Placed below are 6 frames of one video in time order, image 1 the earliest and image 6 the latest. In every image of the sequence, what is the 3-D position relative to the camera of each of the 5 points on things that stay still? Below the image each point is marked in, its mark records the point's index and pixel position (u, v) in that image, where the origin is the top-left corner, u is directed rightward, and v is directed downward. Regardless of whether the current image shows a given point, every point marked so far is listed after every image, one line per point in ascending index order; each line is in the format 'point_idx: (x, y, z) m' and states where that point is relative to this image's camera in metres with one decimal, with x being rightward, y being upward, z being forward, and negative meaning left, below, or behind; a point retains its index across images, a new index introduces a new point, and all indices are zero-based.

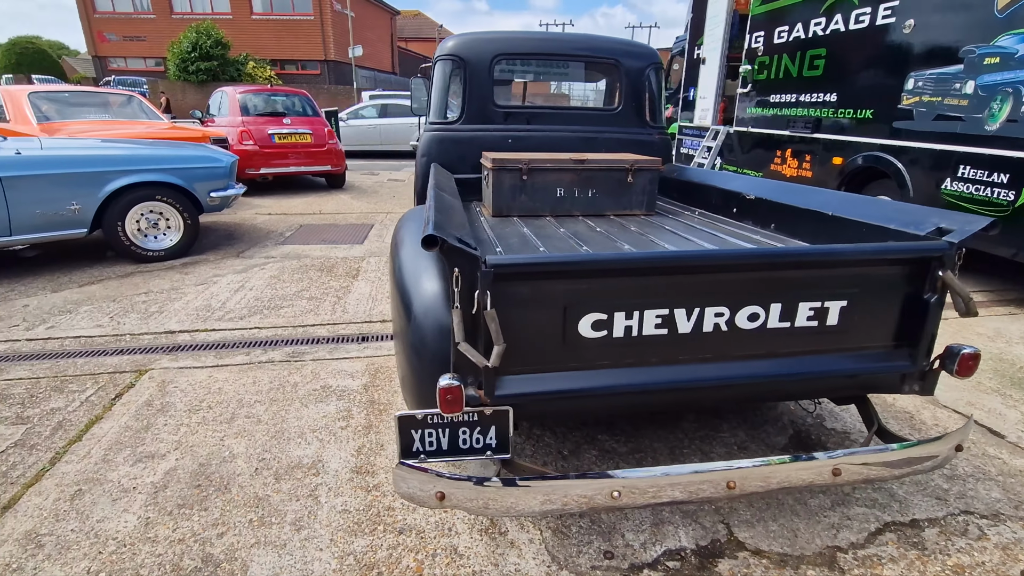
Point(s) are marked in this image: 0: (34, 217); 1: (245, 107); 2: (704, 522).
0: (-4.0, +0.6, +4.3) m
1: (-4.4, +3.0, +8.5) m
2: (+0.7, -0.9, +1.9) m
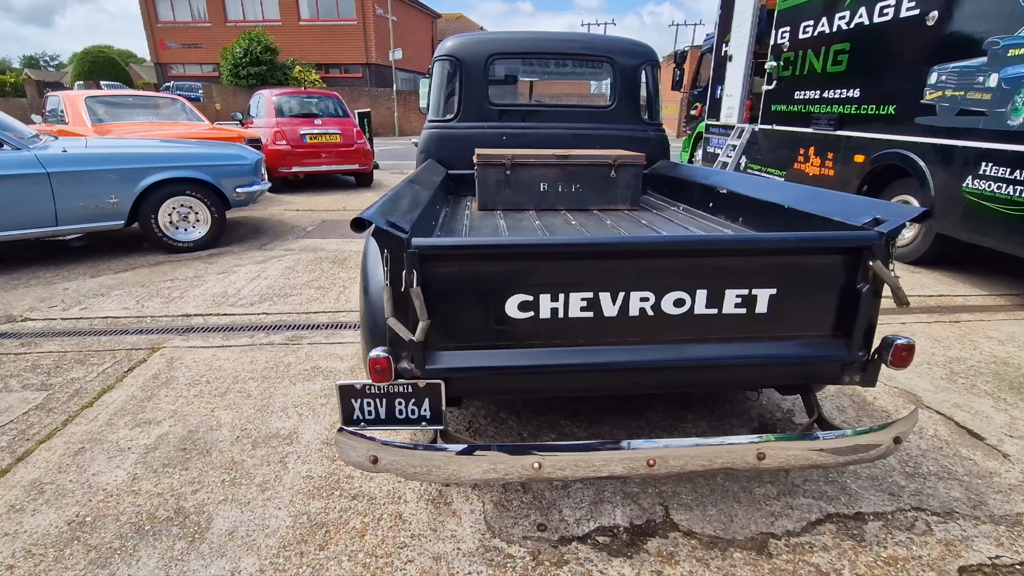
0: (-4.0, +0.7, +4.7) m
1: (-4.0, +3.1, +8.9) m
2: (+0.5, -0.8, +2.0) m
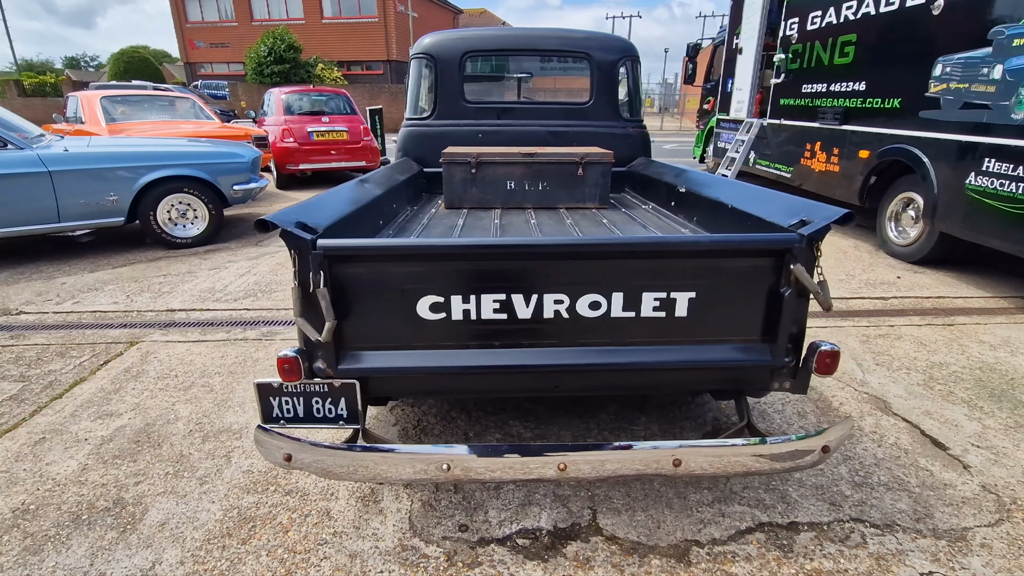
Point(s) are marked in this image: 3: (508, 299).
0: (-4.1, +0.8, +4.9) m
1: (-3.9, +3.2, +9.1) m
2: (+0.2, -0.8, +2.0) m
3: (0.0, 0.0, +1.7) m
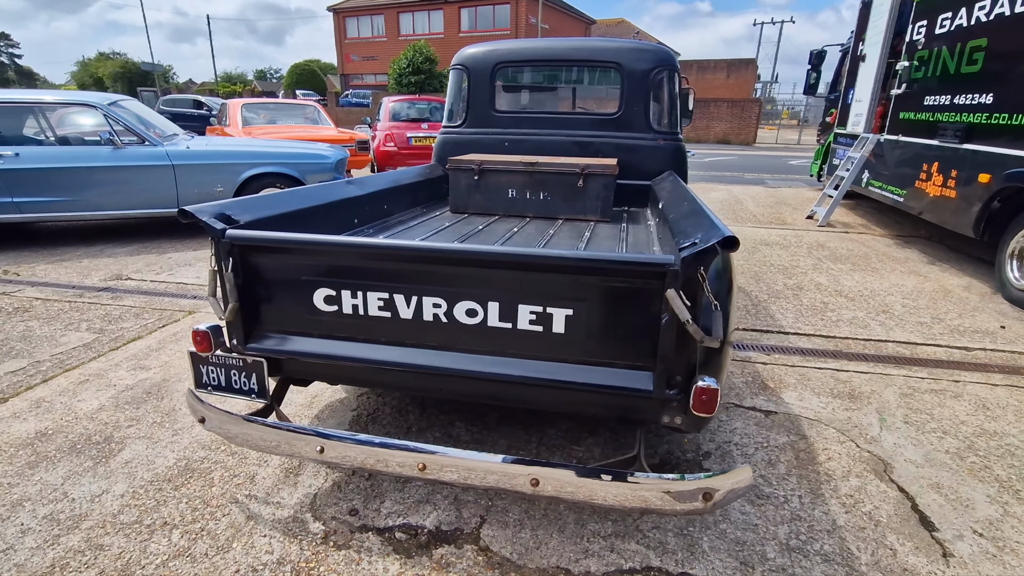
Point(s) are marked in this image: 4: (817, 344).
0: (-3.6, +1.0, +5.8) m
1: (-2.2, +3.3, +9.9) m
2: (-0.2, -0.9, +2.0) m
3: (-0.4, 0.0, +1.8) m
4: (+2.1, -0.4, +3.6) m
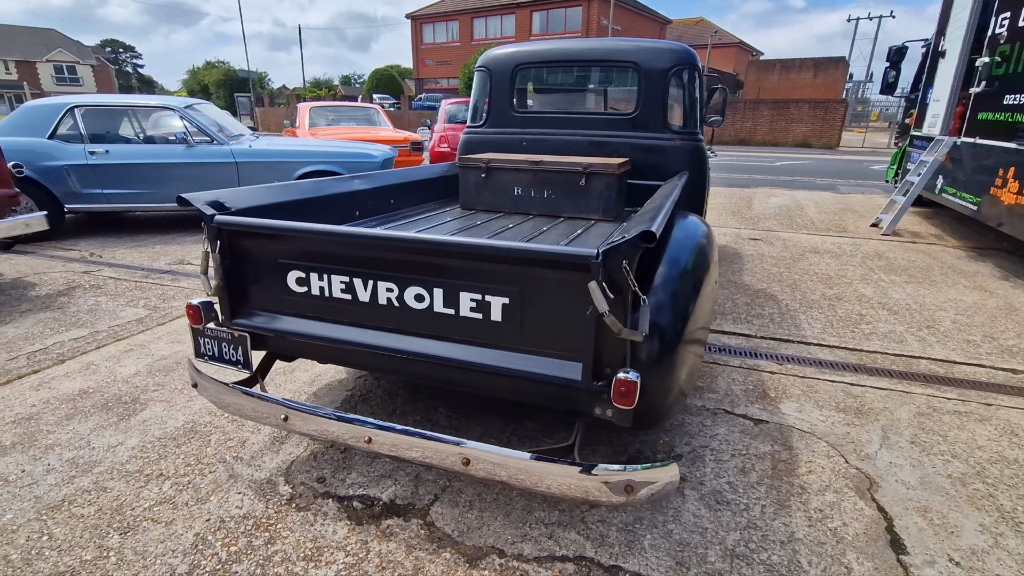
0: (-3.2, +1.2, +6.3) m
1: (-1.2, +3.4, +10.2) m
2: (-0.4, -0.8, +2.1) m
3: (-0.6, 0.0, +1.9) m
4: (+2.2, -0.5, +3.4) m
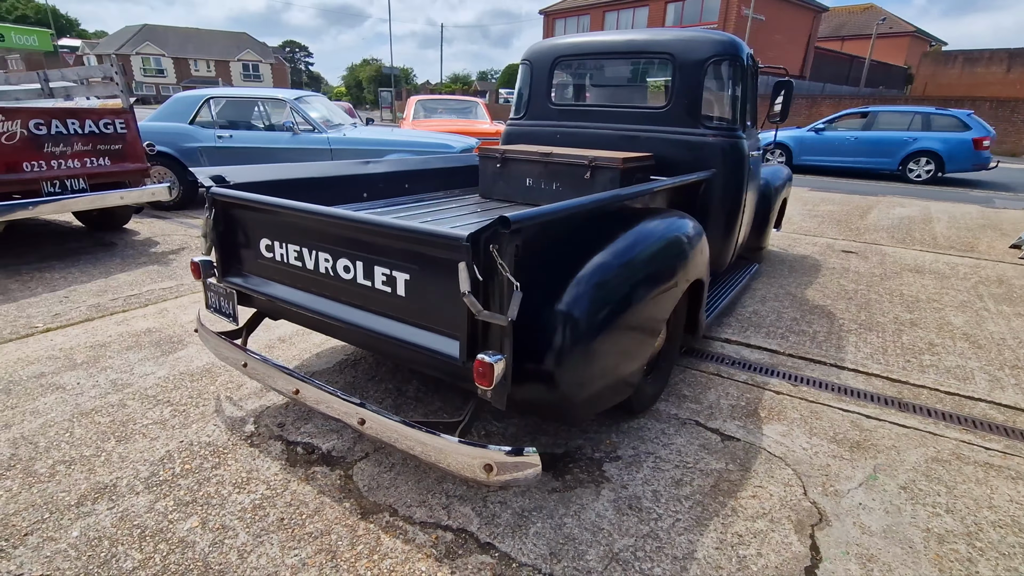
0: (-2.3, +1.5, +7.0) m
1: (+0.7, +3.5, +10.3) m
2: (-0.7, -0.7, +2.3) m
3: (-0.9, +0.1, +2.1) m
4: (+2.1, -0.6, +3.0) m
